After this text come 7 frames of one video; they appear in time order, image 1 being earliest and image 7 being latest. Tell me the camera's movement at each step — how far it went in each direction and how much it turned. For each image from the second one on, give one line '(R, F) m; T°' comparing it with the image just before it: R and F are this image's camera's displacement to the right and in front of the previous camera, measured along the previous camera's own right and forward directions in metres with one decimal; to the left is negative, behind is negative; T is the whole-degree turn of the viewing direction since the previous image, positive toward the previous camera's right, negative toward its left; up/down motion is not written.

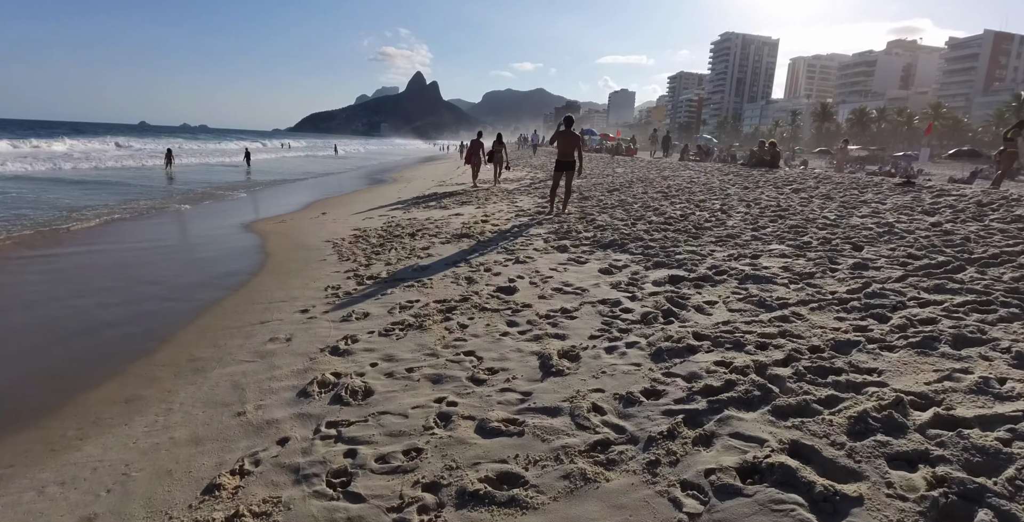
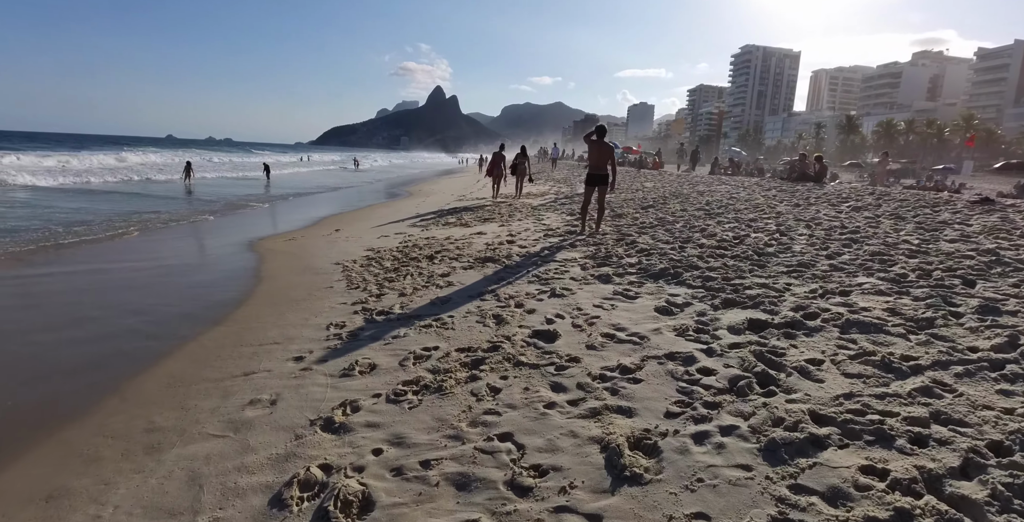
(-0.2, +0.8) m; -2°
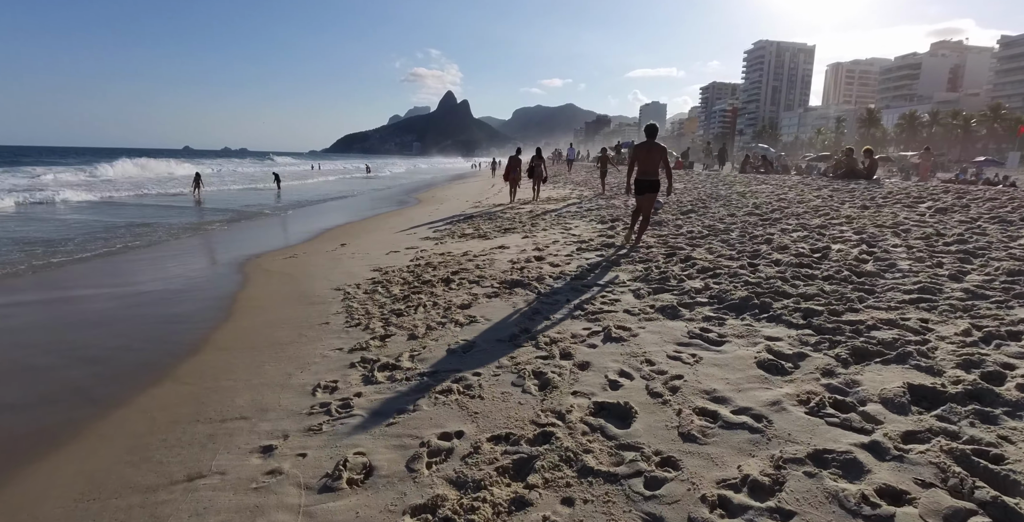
(-0.2, +1.1) m; -1°
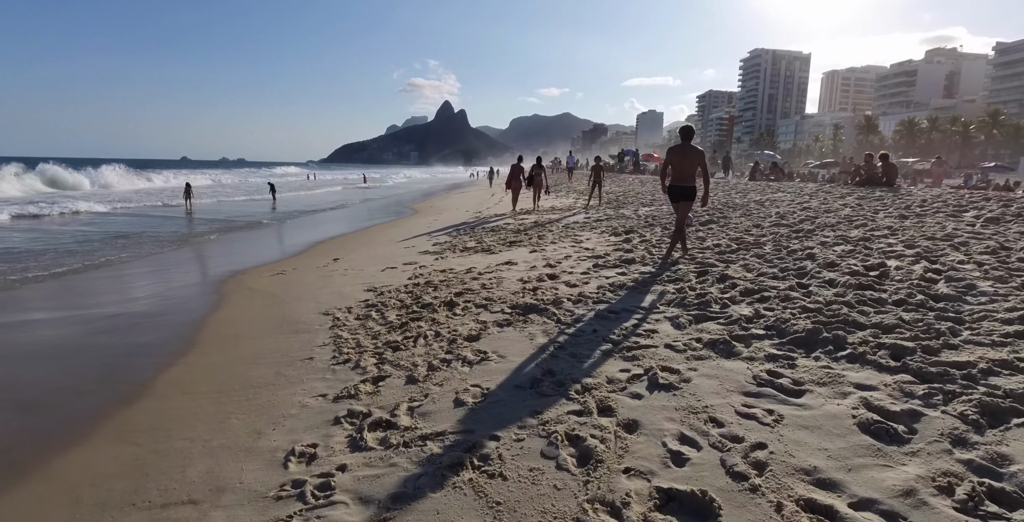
(-0.1, +0.7) m; 0°
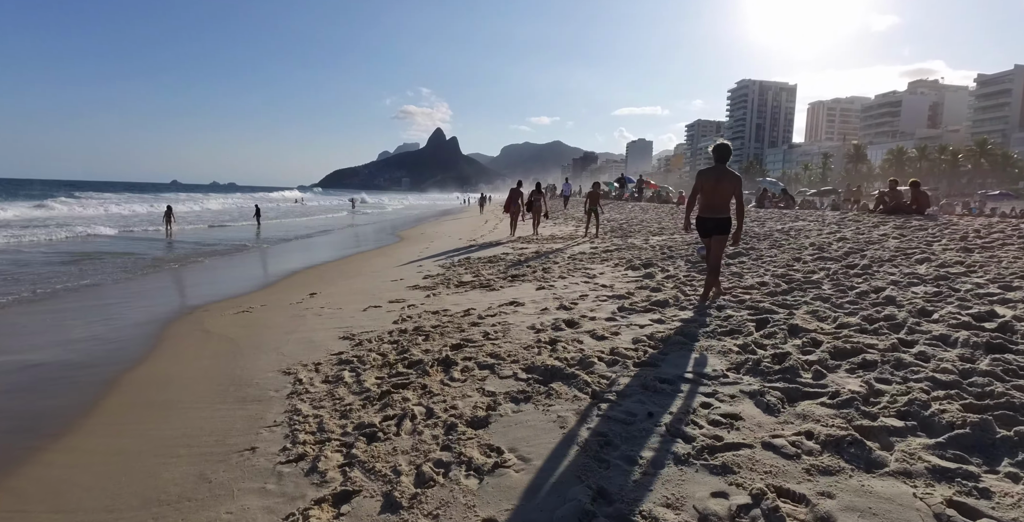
(-0.2, +1.1) m; +1°
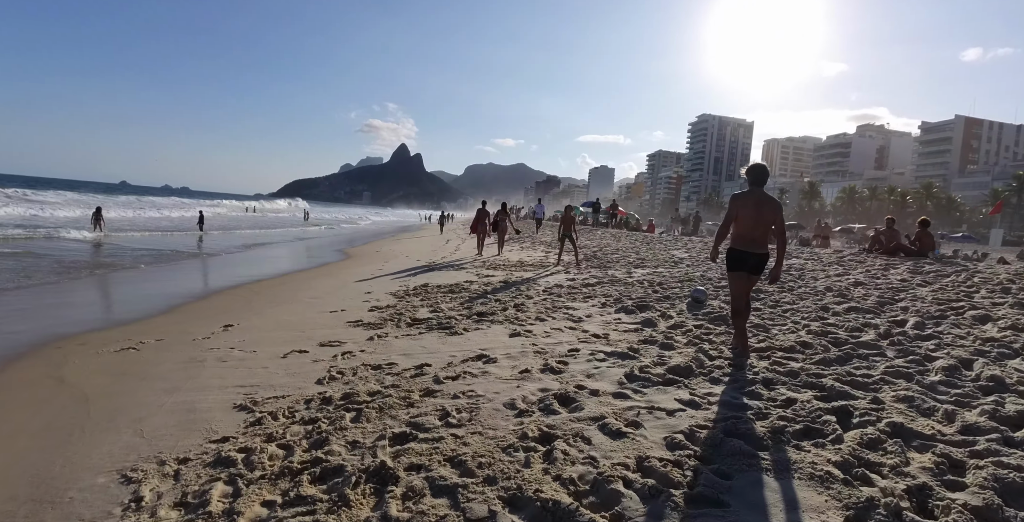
(-0.1, +1.4) m; +4°
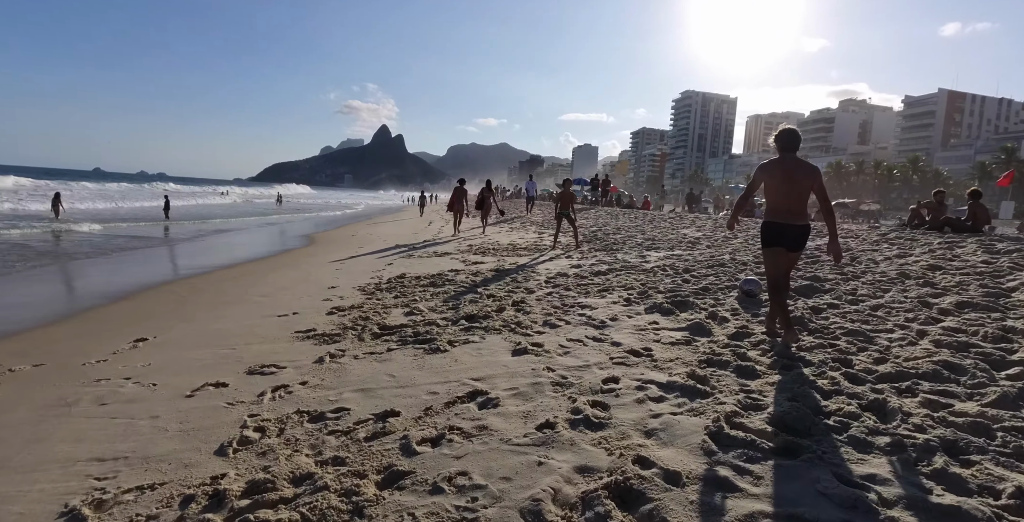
(-0.1, +1.5) m; +2°
